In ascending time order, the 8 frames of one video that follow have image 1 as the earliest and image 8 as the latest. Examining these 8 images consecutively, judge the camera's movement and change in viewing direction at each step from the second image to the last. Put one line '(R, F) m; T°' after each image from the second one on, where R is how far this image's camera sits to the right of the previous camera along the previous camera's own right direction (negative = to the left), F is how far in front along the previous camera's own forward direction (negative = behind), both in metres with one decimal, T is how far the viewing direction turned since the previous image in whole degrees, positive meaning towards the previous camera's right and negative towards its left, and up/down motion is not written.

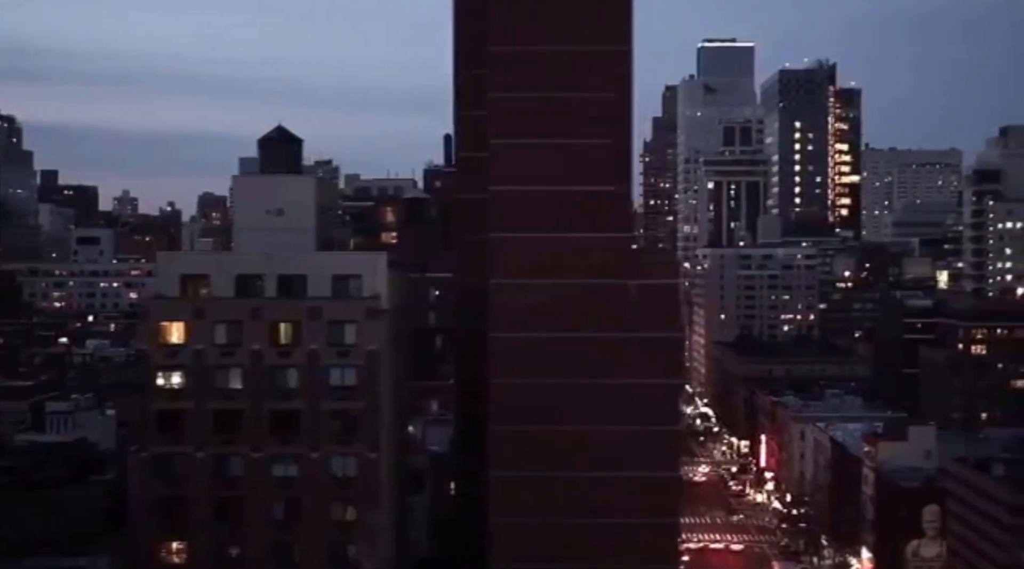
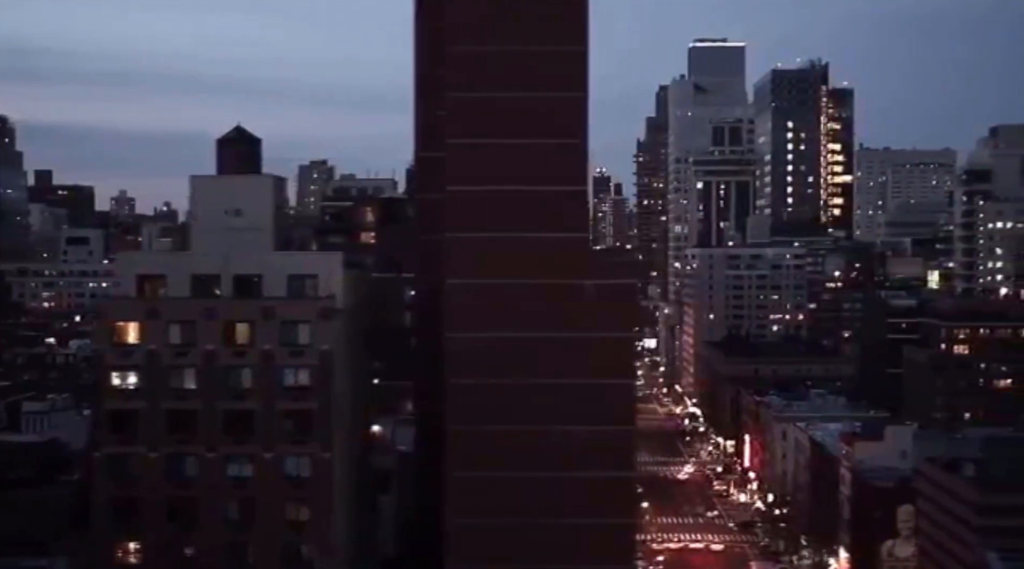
(+0.5, 0.0) m; 0°
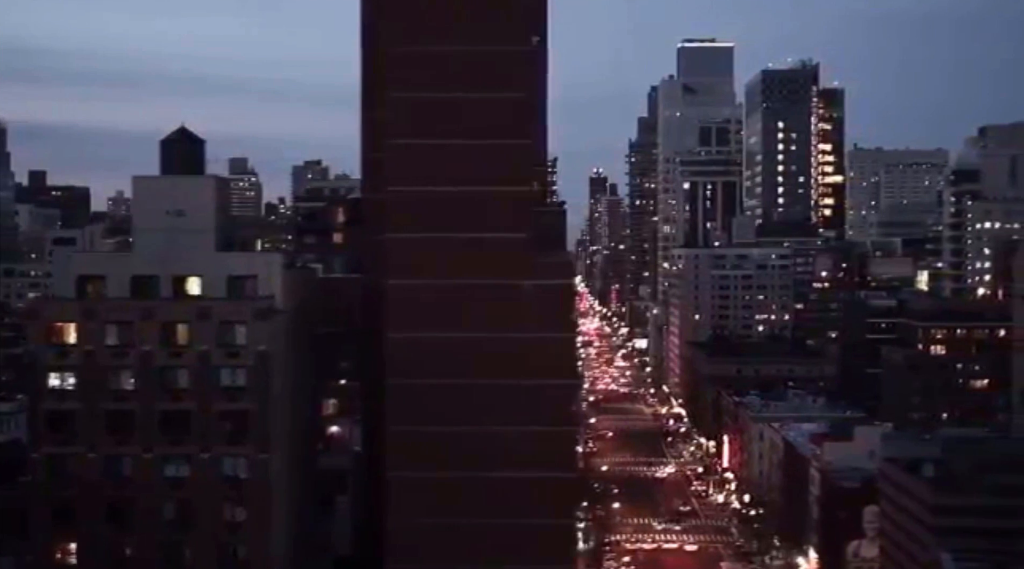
(+0.7, 0.0) m; 0°
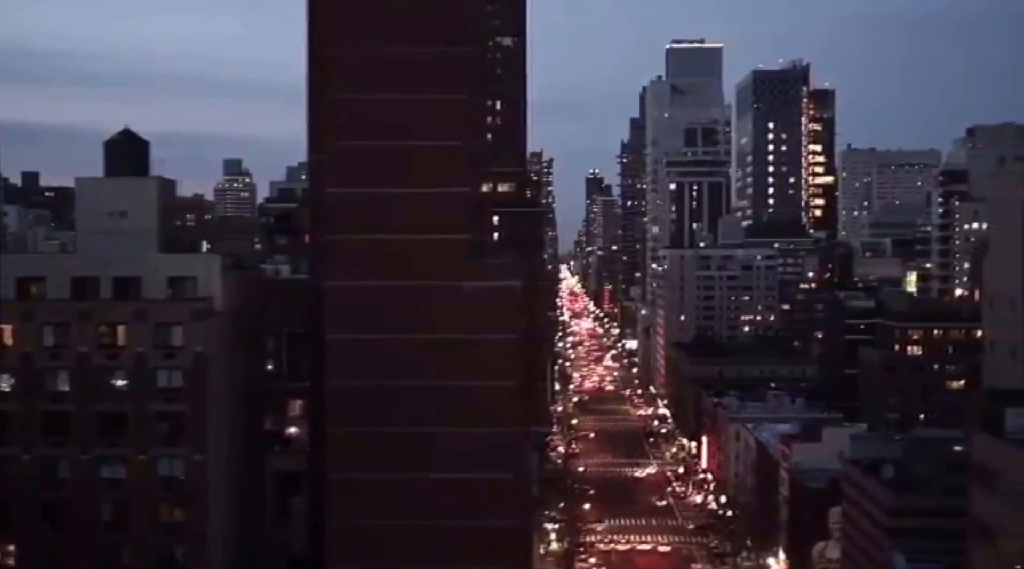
(+0.7, 0.0) m; 0°
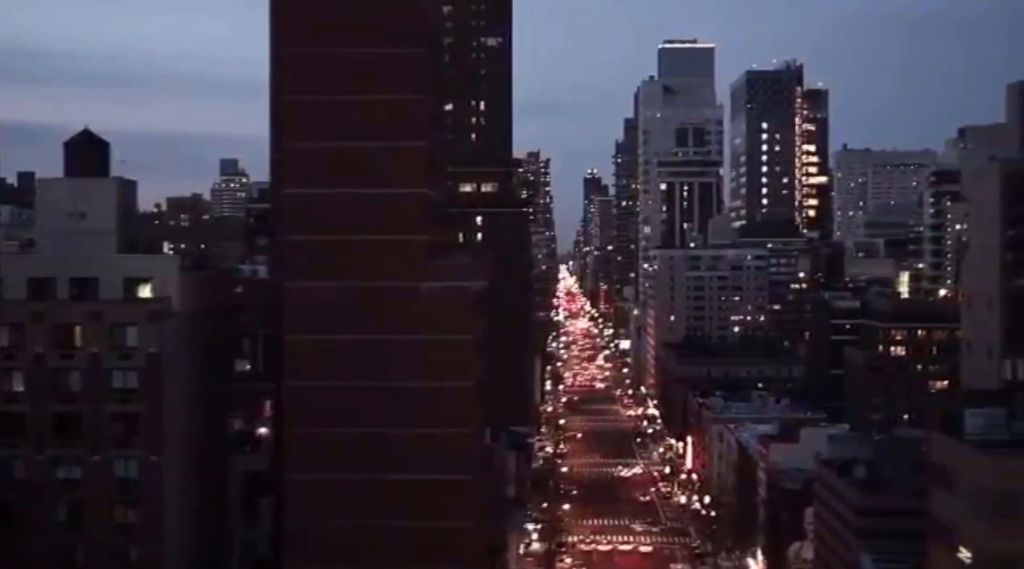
(+0.5, 0.0) m; 0°
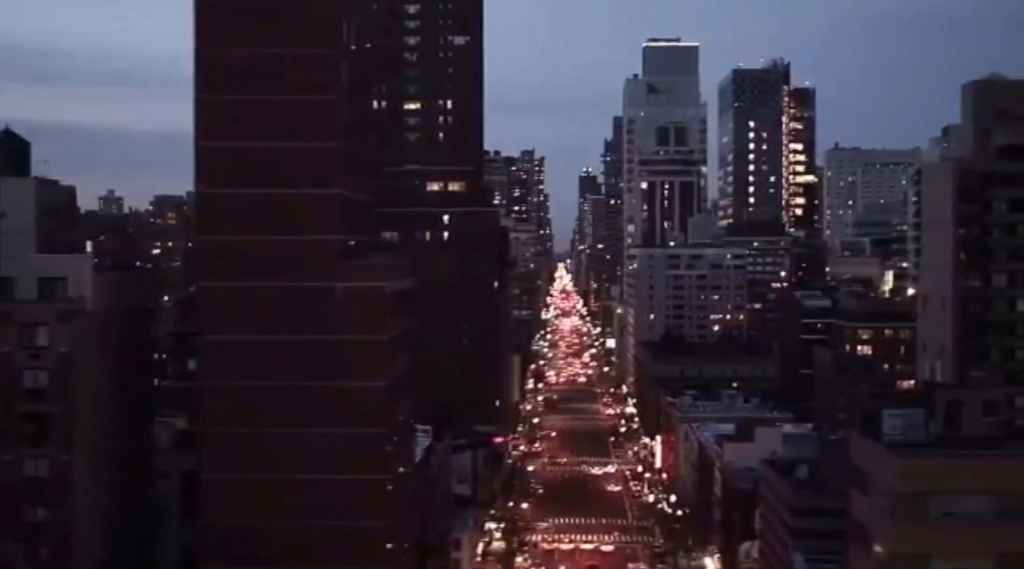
(+1.0, 0.0) m; 0°
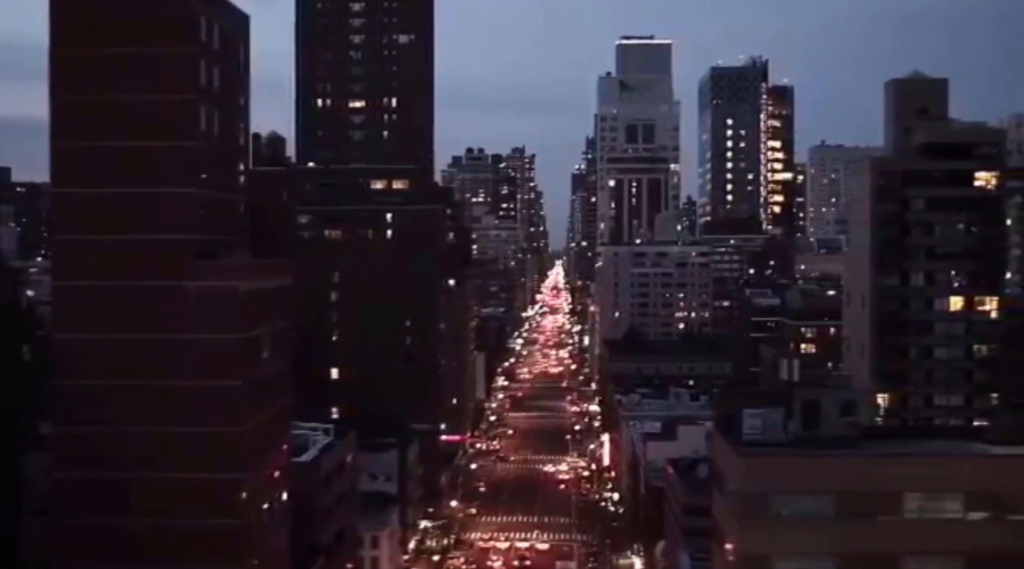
(+1.7, 0.0) m; 0°
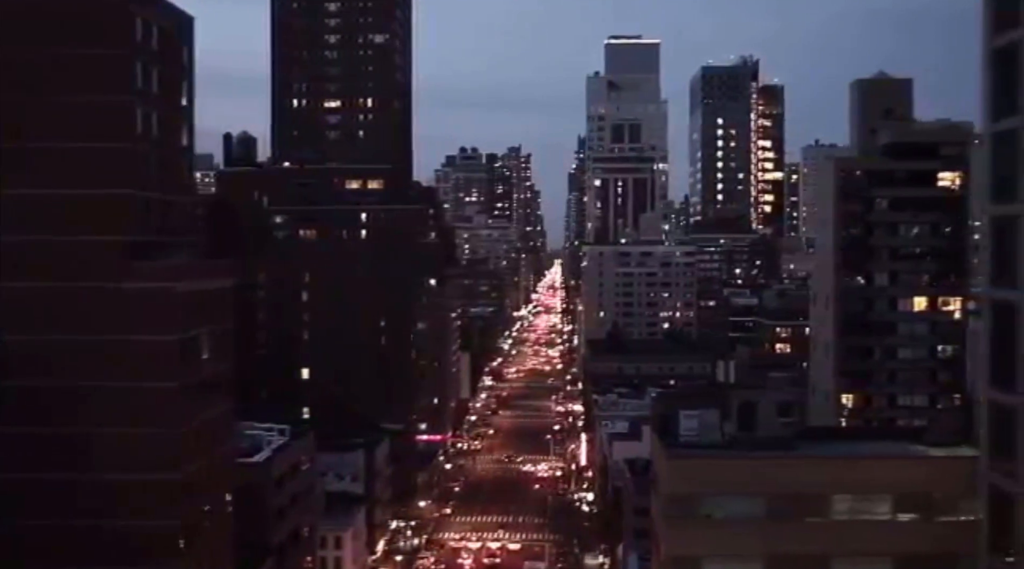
(+0.8, 0.0) m; 0°
